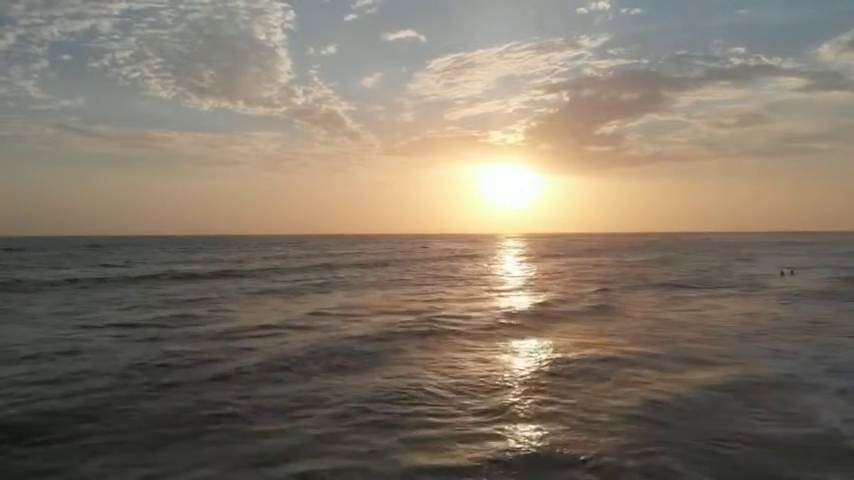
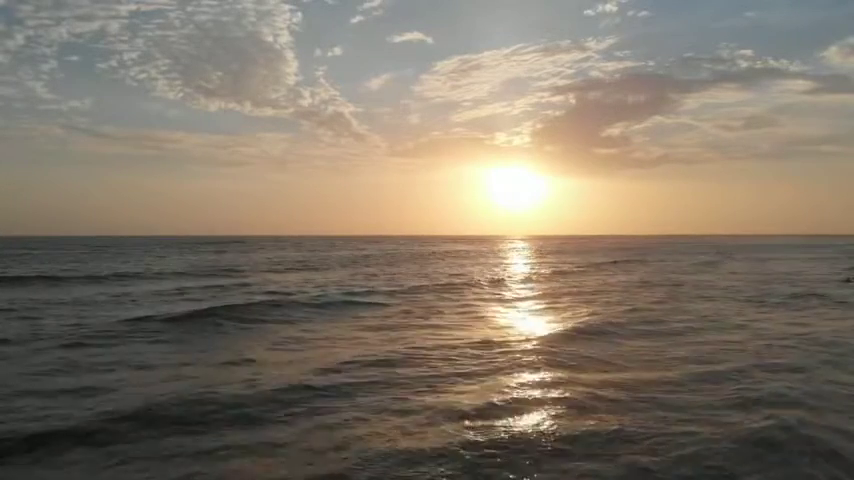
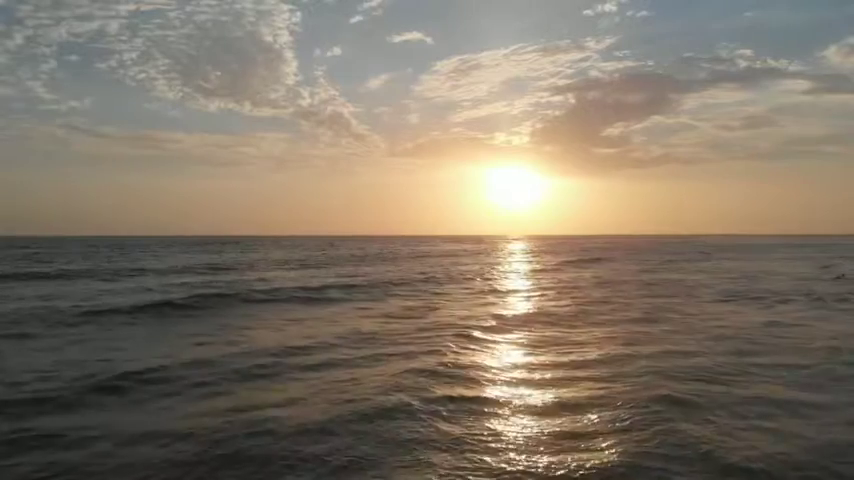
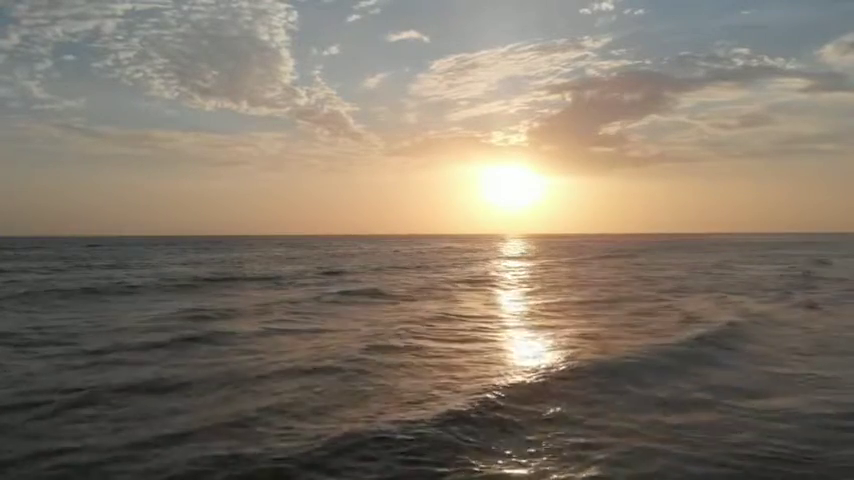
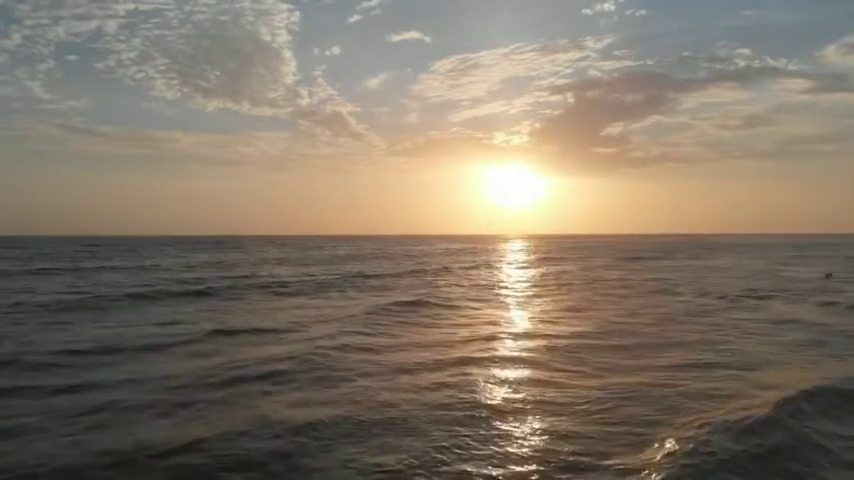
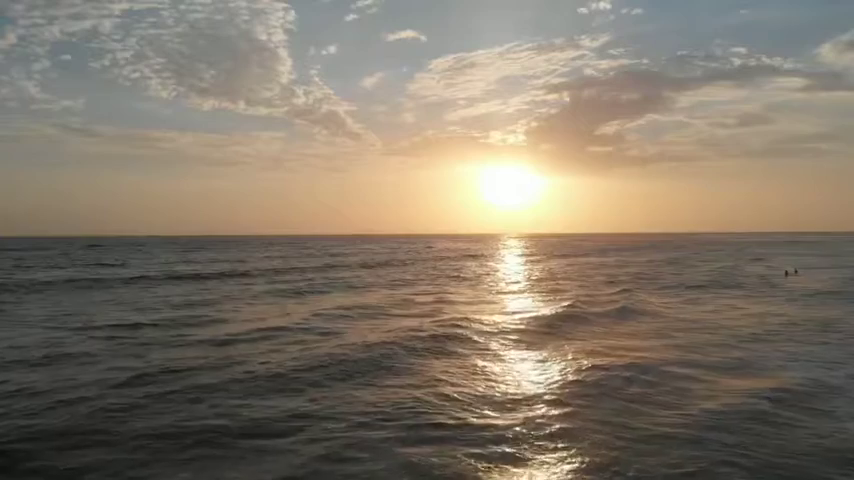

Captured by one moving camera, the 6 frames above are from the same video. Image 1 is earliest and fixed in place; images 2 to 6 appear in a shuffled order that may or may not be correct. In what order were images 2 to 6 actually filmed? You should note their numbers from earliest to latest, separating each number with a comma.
6, 4, 5, 3, 2
